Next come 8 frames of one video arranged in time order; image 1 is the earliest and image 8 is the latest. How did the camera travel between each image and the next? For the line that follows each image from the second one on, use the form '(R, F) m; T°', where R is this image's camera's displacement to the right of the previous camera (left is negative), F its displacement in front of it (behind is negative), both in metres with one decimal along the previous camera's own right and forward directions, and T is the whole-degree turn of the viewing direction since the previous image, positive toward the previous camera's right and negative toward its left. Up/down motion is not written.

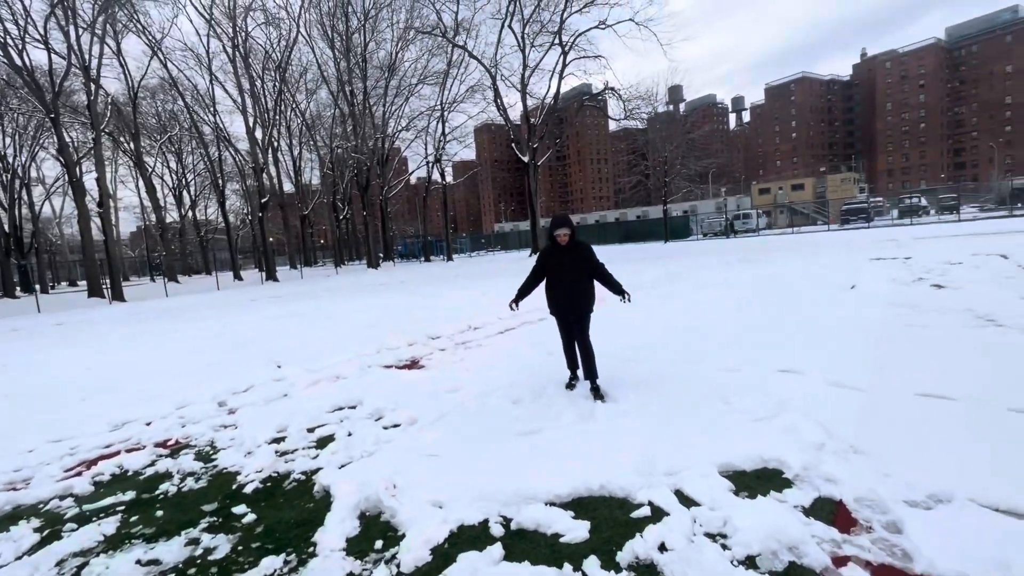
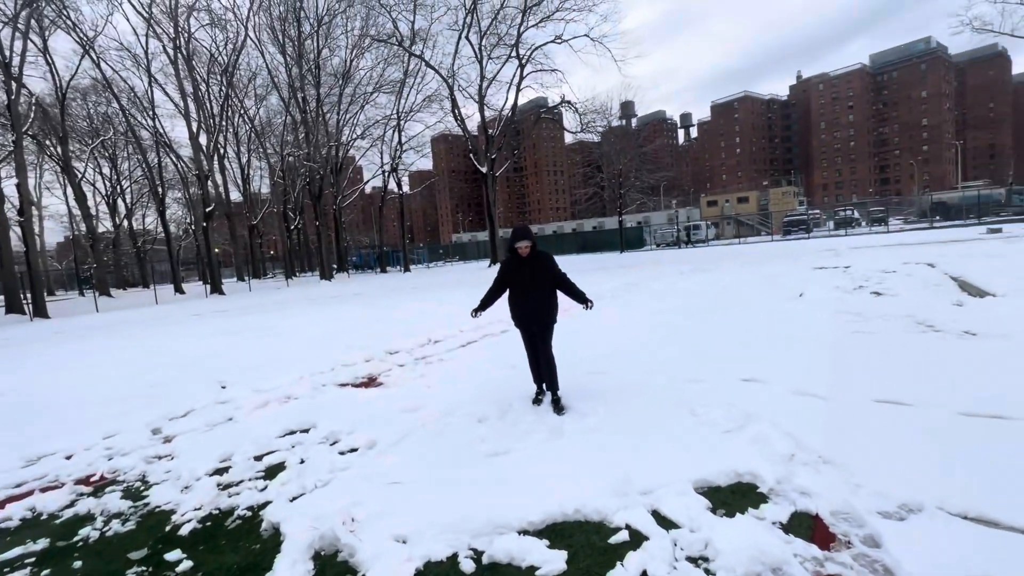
(-0.1, +0.2) m; +5°
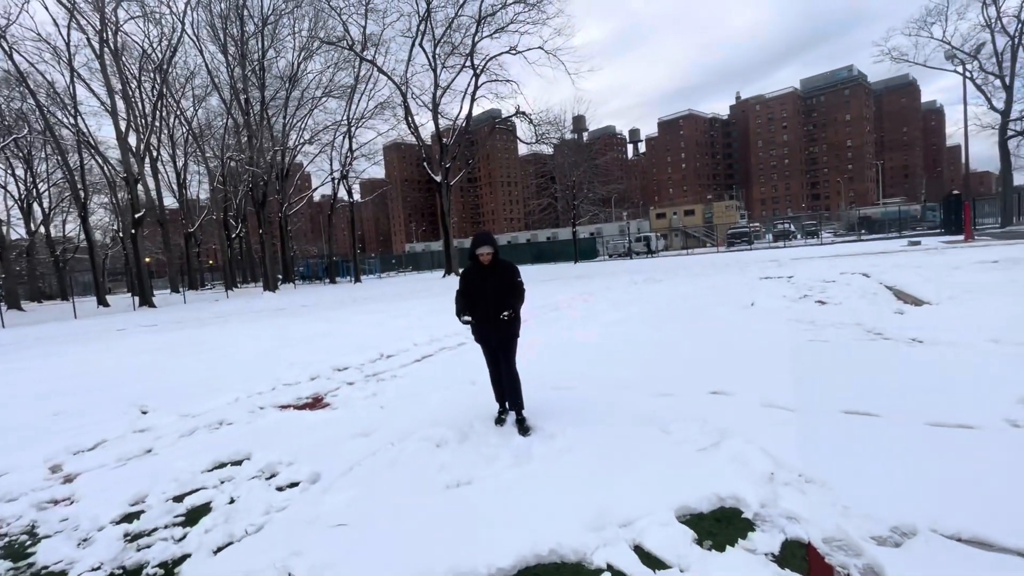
(-0.1, +0.3) m; +5°
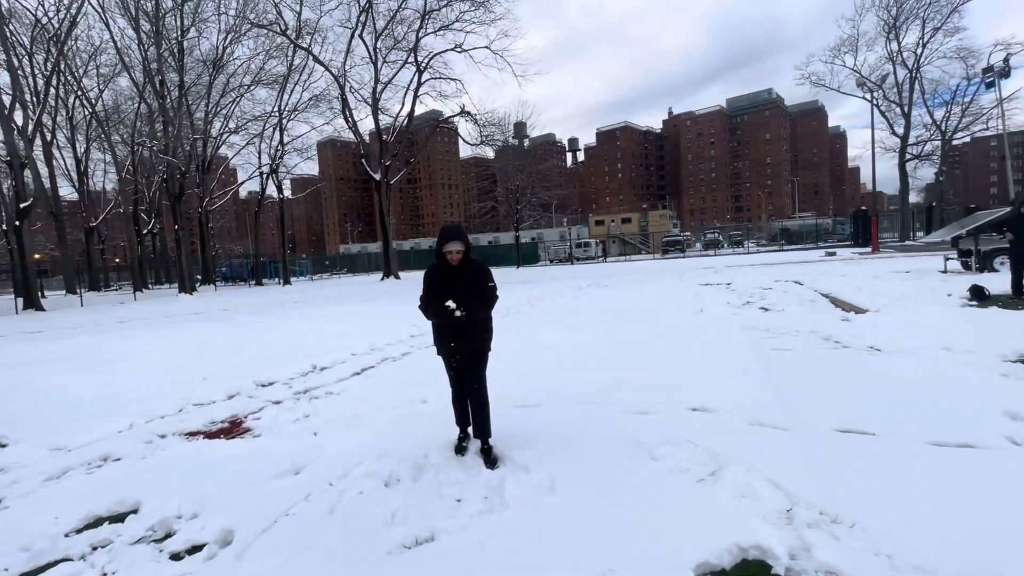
(-0.2, +0.6) m; +7°
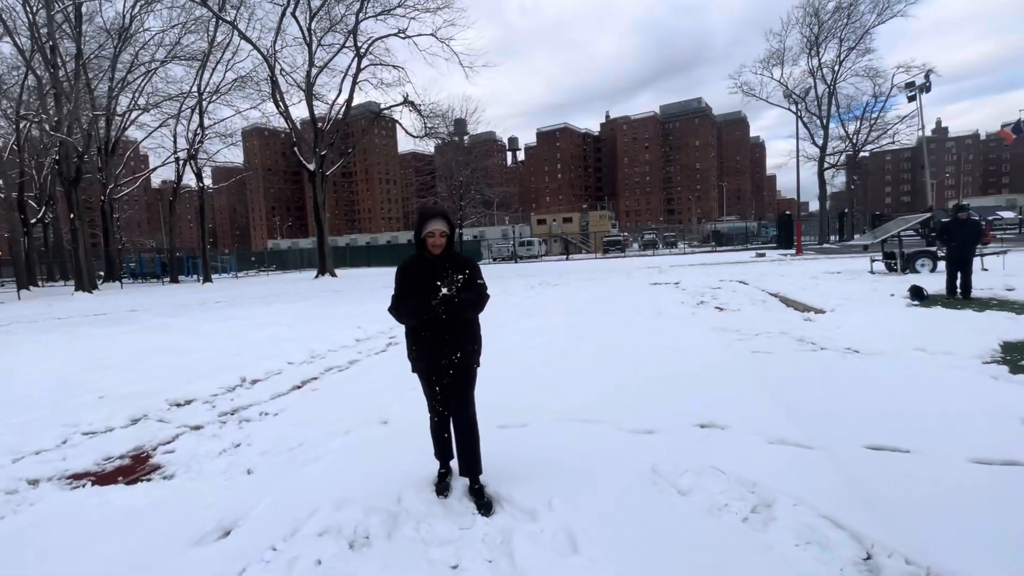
(-0.4, +0.7) m; +7°
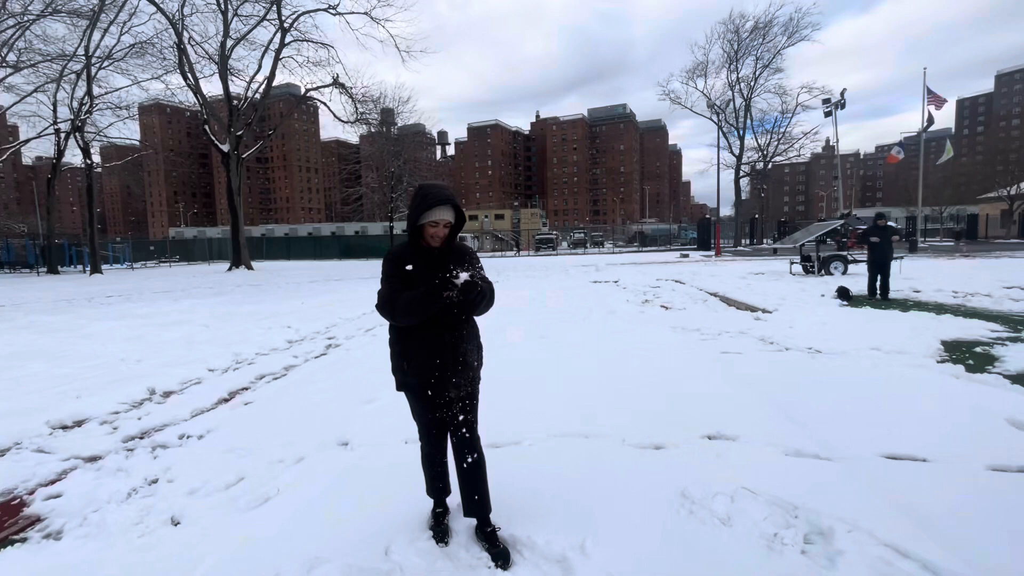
(-0.5, +0.6) m; +9°
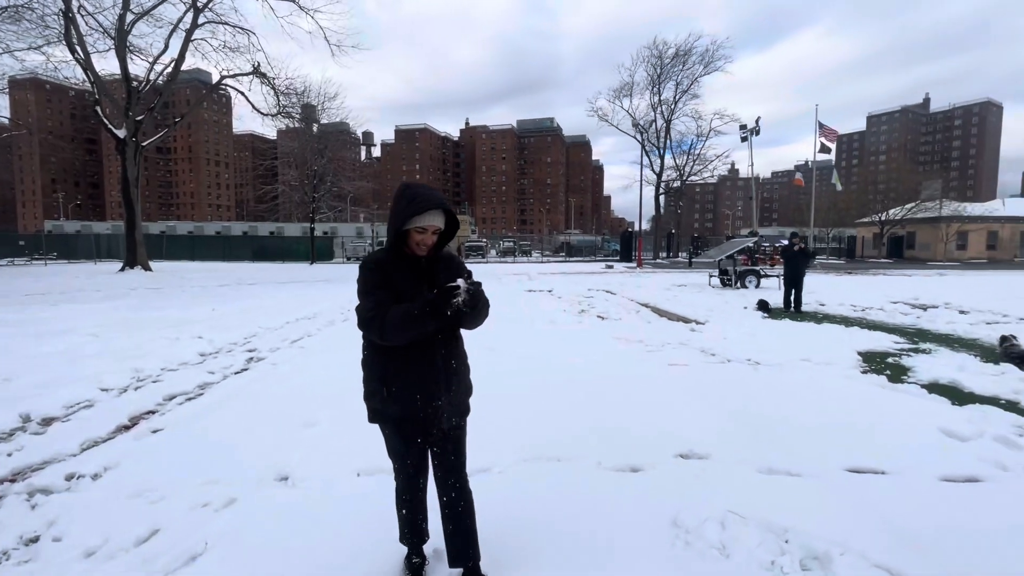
(-0.3, +0.3) m; +9°
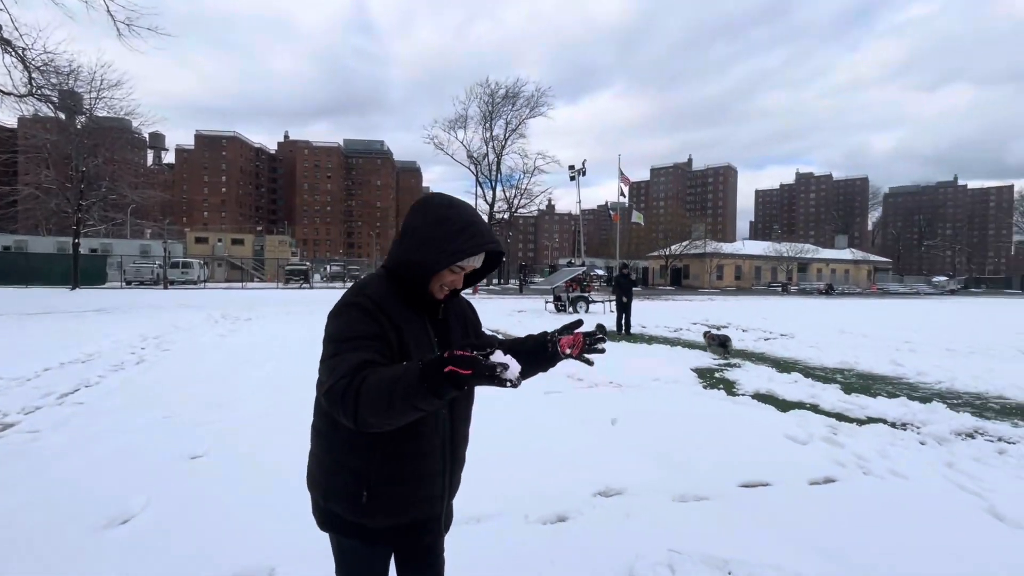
(-0.5, +0.5) m; +20°
